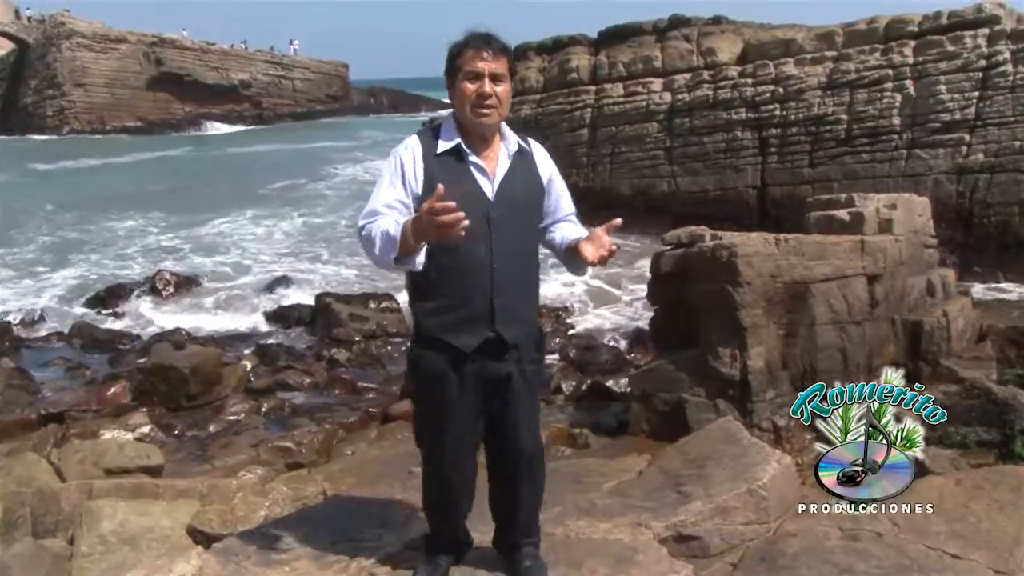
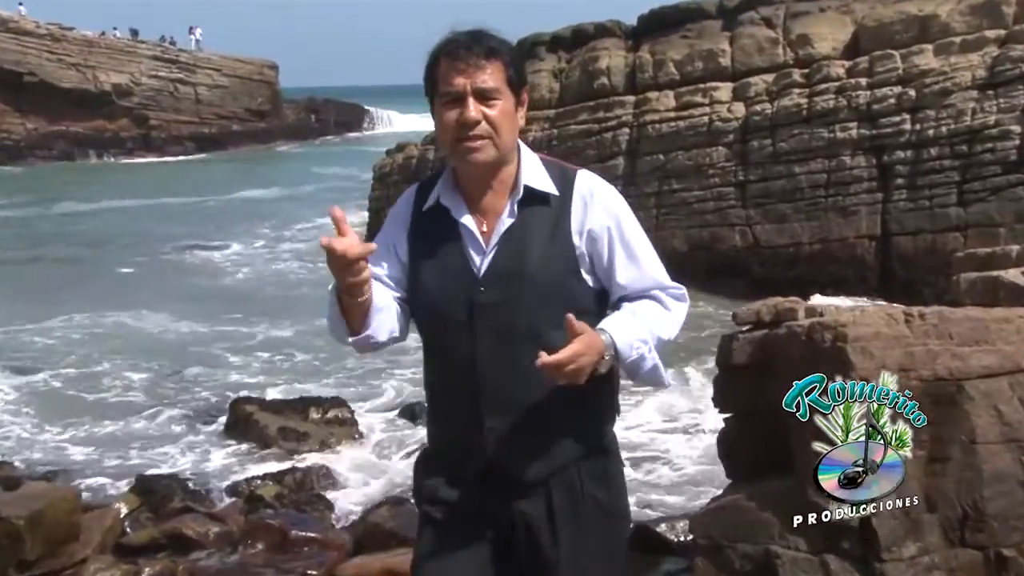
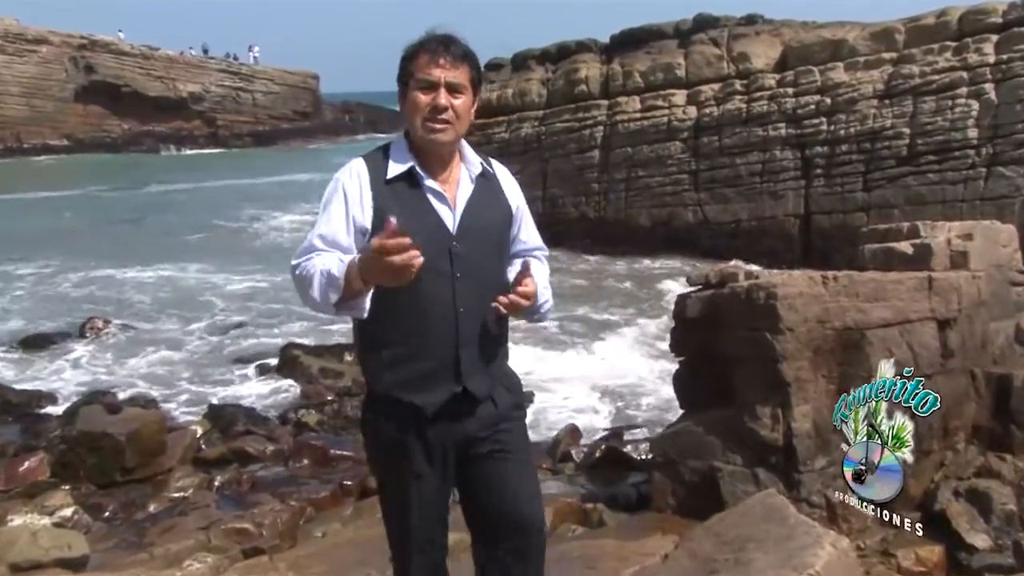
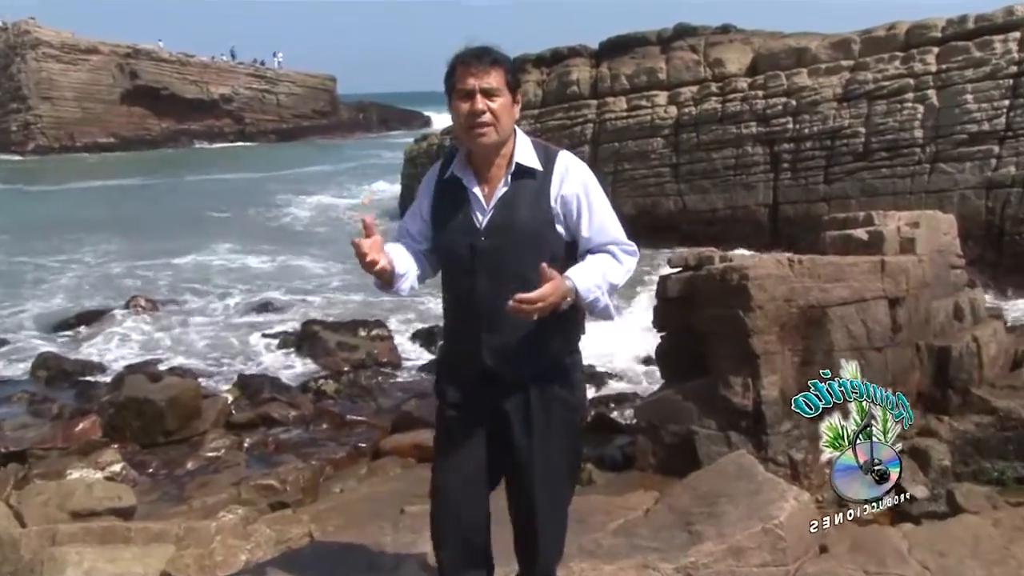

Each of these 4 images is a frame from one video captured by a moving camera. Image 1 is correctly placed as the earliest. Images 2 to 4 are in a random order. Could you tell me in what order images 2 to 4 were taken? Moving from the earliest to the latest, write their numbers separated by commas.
4, 3, 2
